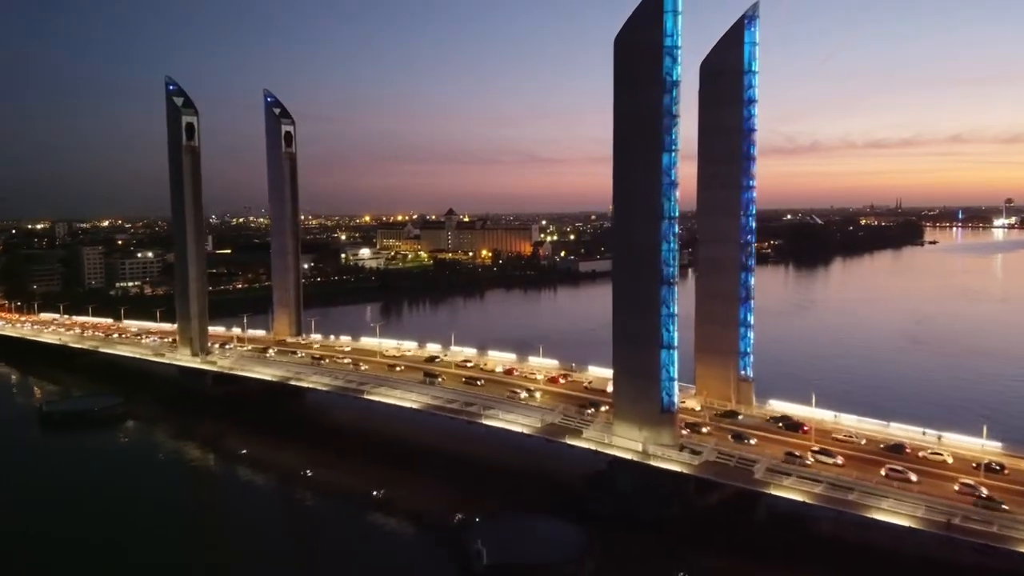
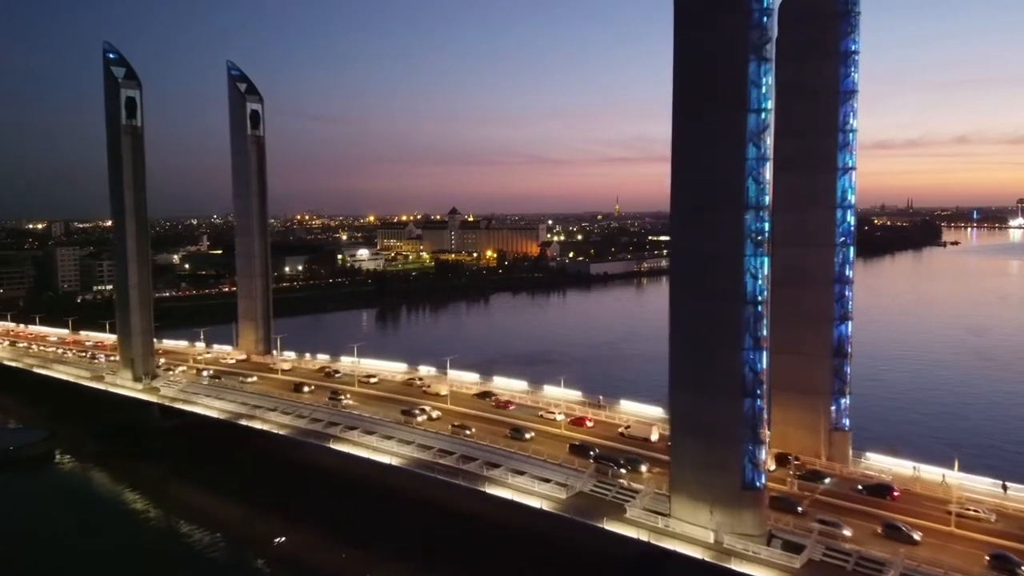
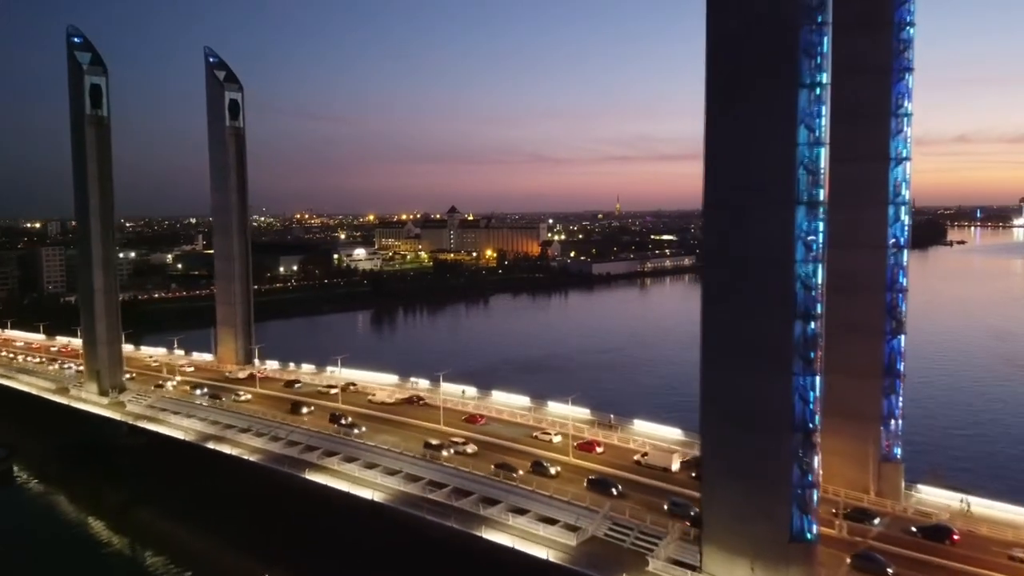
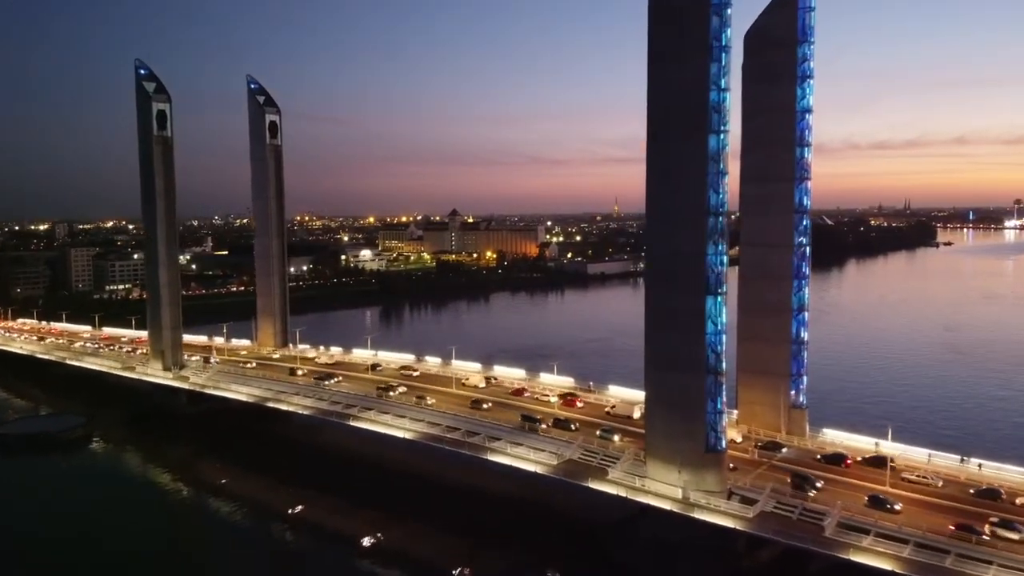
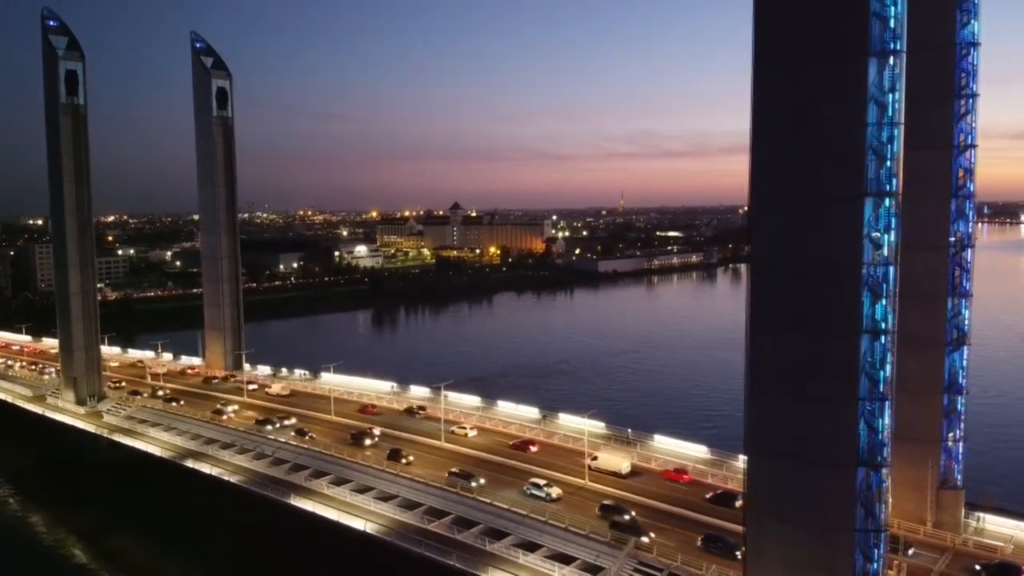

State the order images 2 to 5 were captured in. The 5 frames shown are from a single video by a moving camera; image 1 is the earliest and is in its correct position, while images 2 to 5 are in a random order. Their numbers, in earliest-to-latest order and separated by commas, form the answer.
4, 2, 3, 5
